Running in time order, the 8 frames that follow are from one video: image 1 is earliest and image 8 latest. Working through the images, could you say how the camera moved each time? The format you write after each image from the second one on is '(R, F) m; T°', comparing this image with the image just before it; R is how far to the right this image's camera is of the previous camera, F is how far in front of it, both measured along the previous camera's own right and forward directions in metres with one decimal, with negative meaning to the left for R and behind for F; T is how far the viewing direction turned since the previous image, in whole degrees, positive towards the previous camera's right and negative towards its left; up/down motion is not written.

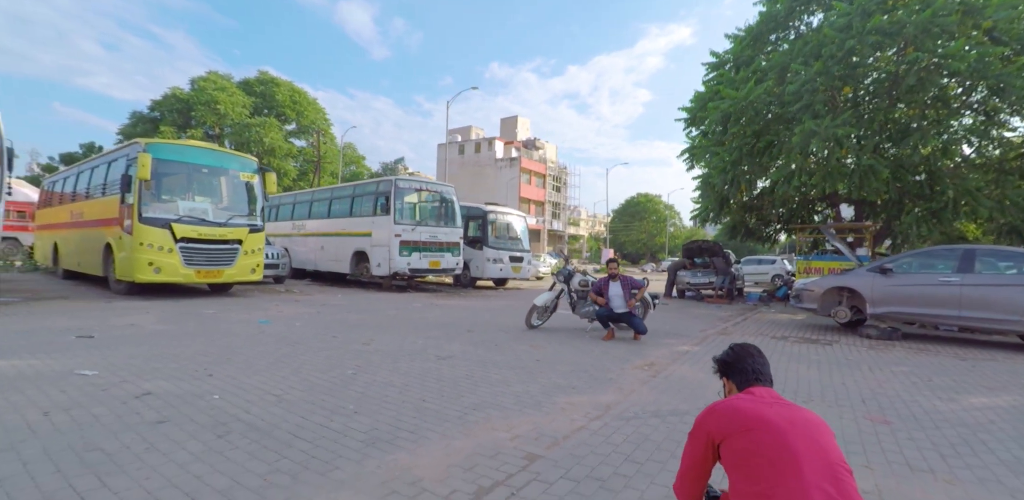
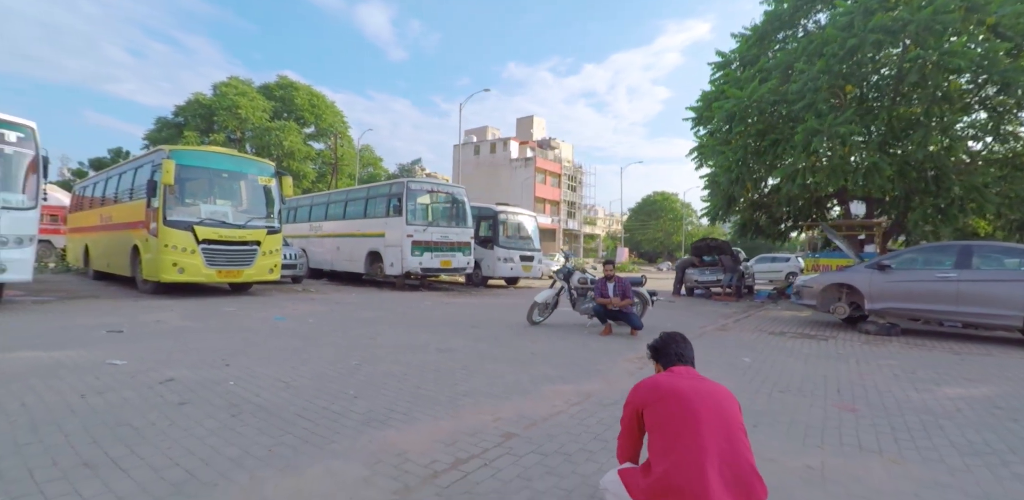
(+0.3, -0.3) m; -2°
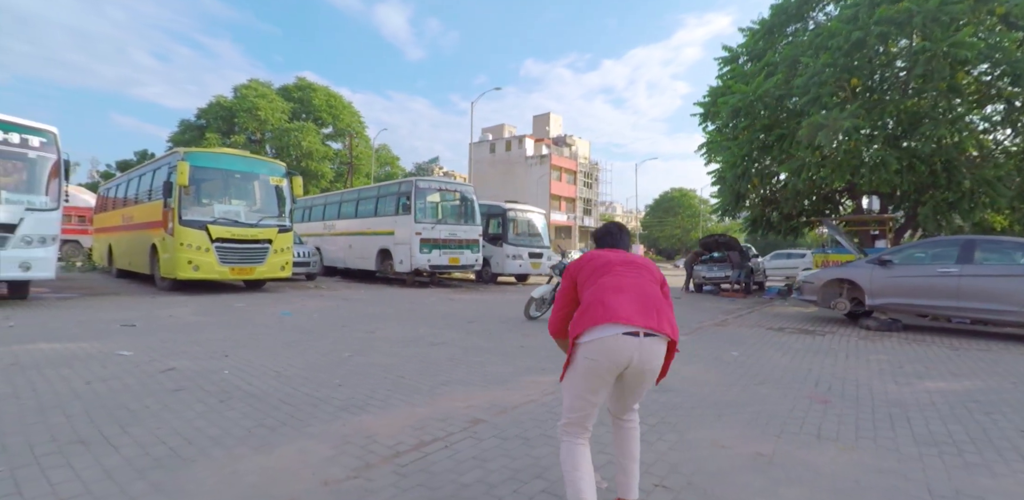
(+0.4, -0.2) m; -2°
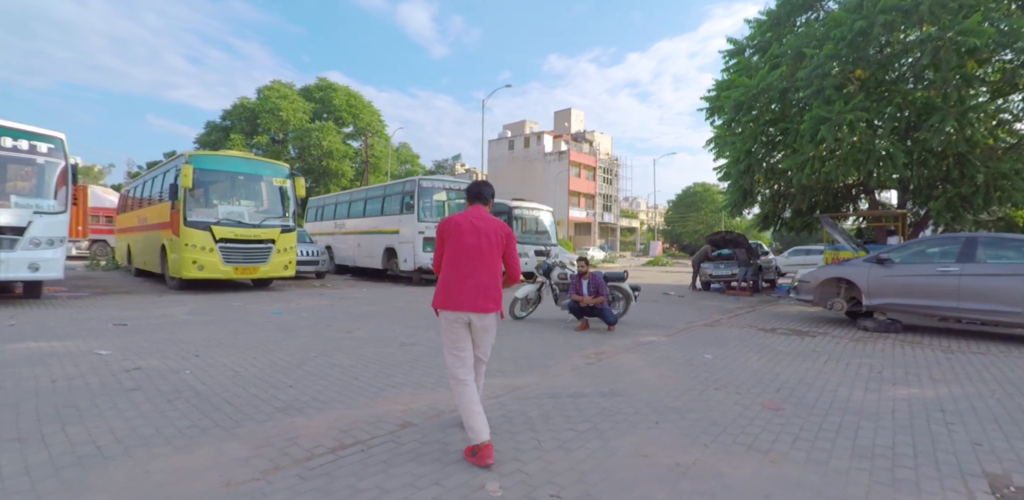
(+0.7, 0.0) m; -3°
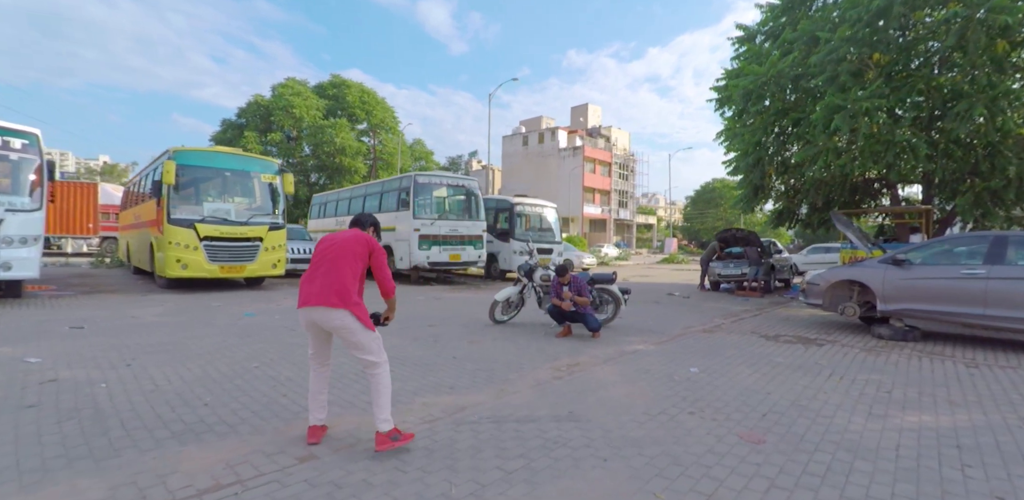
(+0.6, +0.6) m; -2°
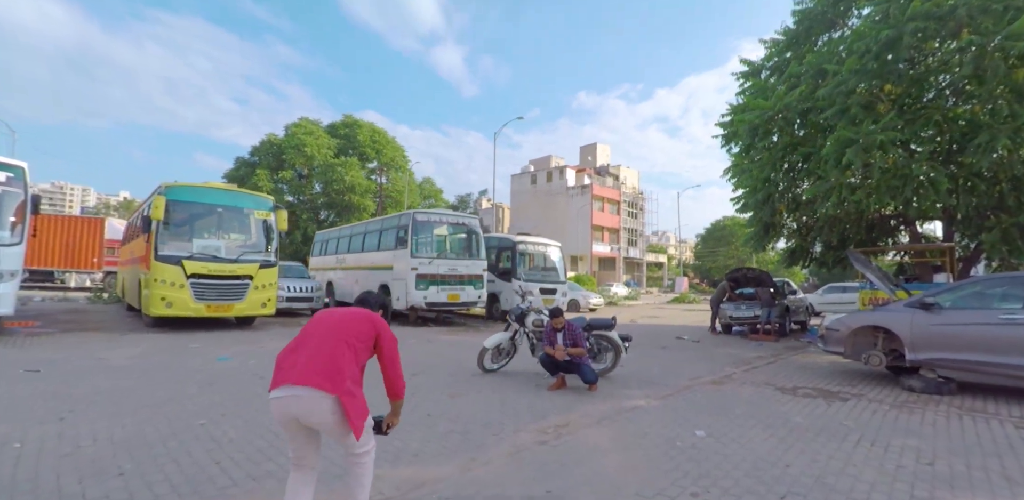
(+0.3, +0.5) m; -1°
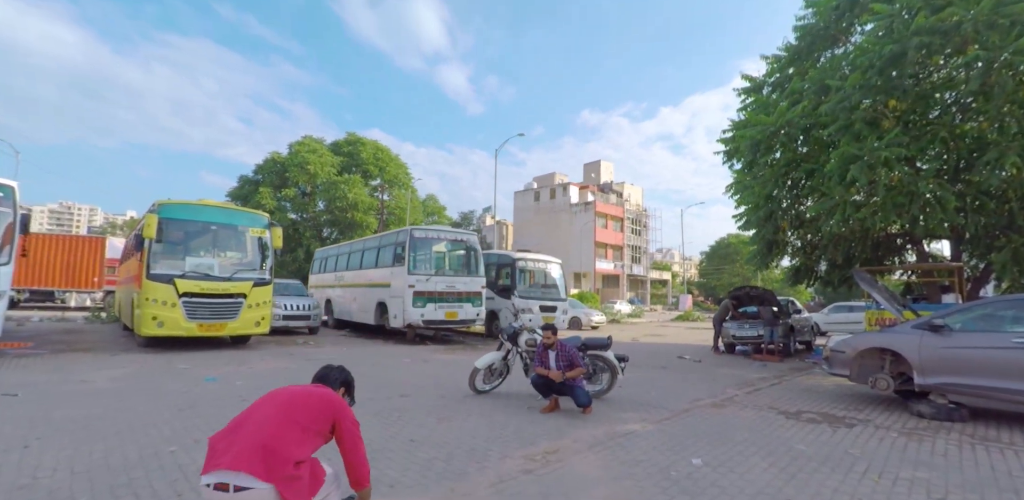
(+0.2, +0.2) m; 0°
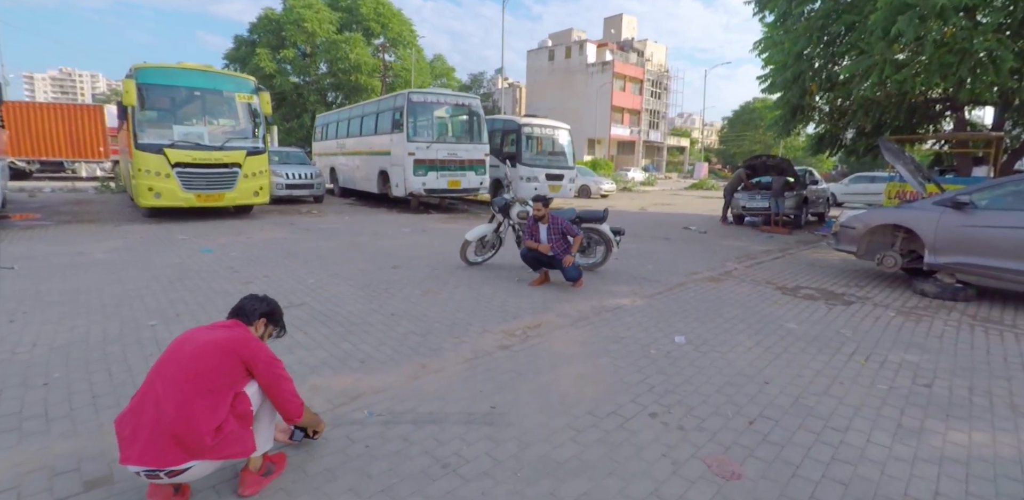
(+0.3, +0.4) m; -2°
